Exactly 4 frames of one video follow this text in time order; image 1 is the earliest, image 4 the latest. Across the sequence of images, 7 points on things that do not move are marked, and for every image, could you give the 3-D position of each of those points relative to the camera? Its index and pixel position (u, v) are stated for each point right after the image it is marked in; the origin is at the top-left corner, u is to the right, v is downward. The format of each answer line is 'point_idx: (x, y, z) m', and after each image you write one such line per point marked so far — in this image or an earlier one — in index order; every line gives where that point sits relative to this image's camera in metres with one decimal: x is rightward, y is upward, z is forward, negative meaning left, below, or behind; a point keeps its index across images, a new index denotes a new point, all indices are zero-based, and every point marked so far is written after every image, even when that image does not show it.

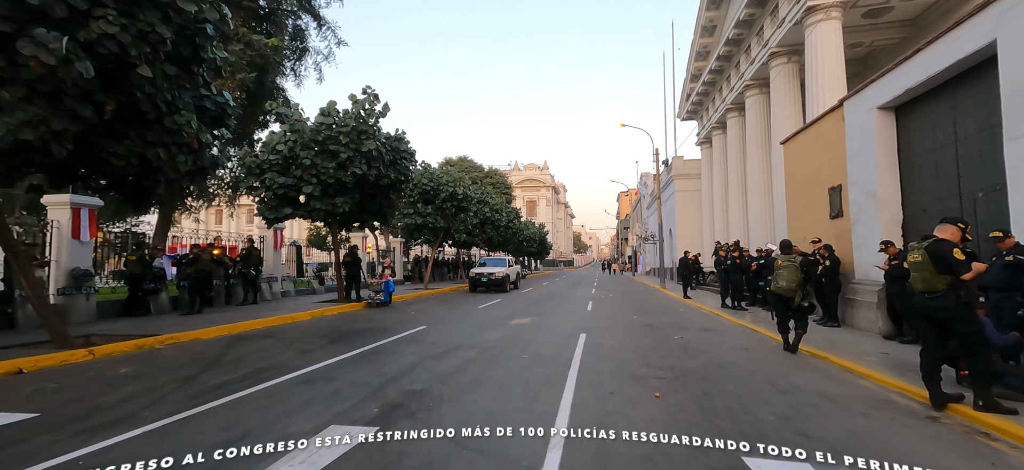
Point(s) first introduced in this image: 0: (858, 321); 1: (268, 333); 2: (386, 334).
0: (+7.7, -1.9, +9.1) m
1: (-5.2, -2.1, +8.7) m
2: (-2.8, -2.2, +9.1) m
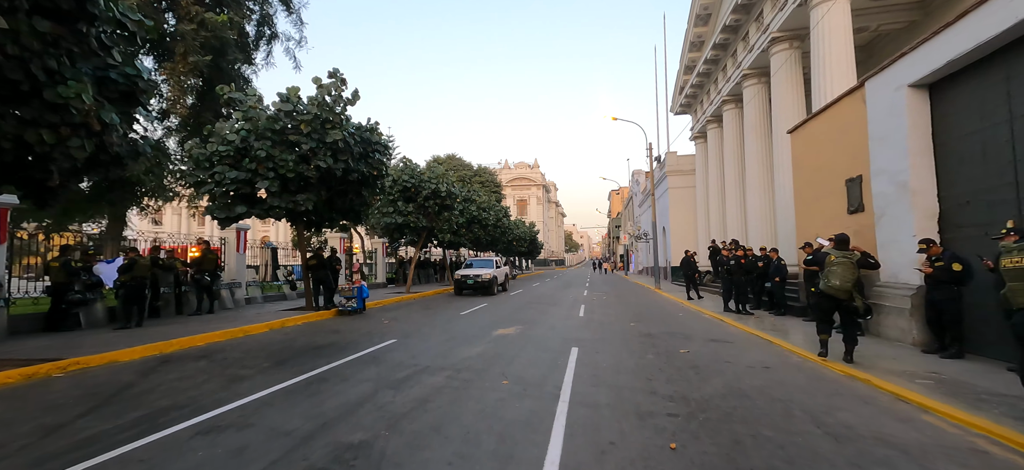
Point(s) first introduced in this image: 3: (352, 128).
0: (+7.3, -1.9, +8.0) m
1: (-5.5, -2.1, +7.3) m
2: (-3.2, -2.2, +7.8) m
3: (-4.5, +3.1, +11.6) m
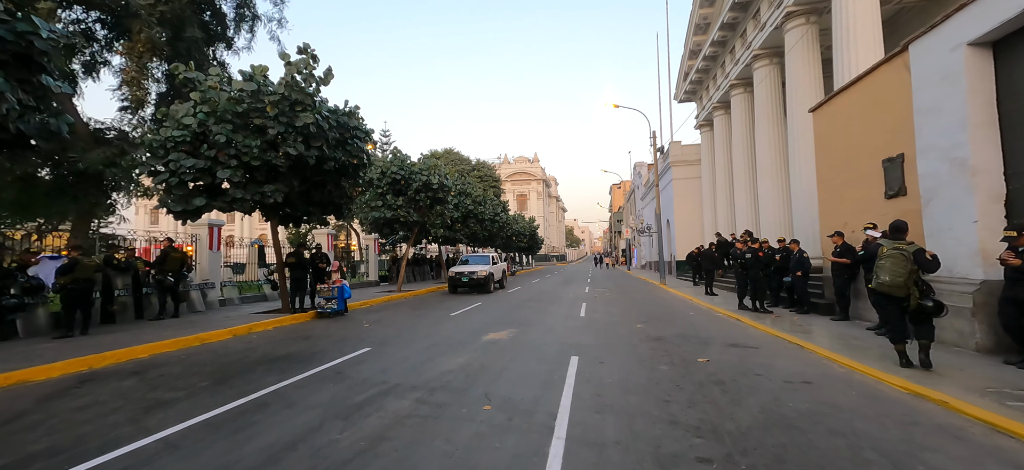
0: (+7.2, -1.6, +6.8) m
1: (-5.7, -2.0, +6.2) m
2: (-3.3, -2.1, +6.7) m
3: (-4.8, +3.2, +10.5) m
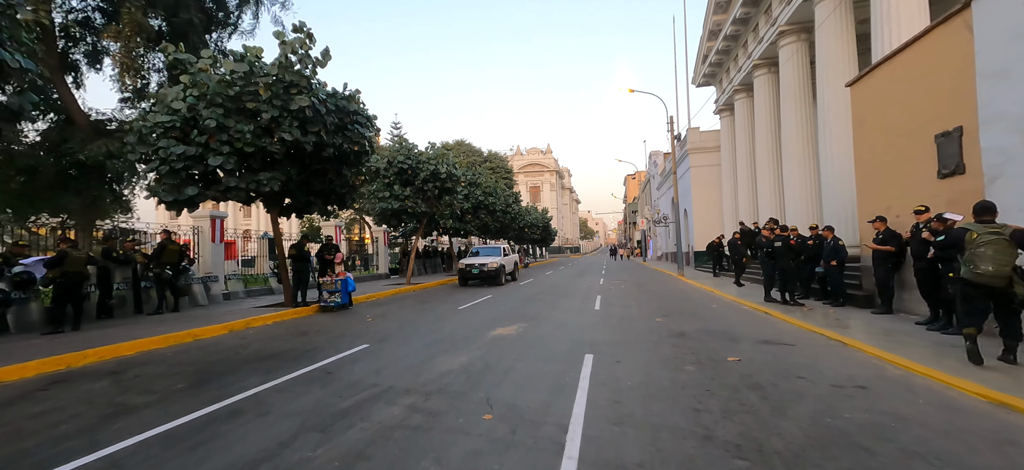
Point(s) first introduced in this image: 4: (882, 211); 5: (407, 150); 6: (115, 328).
0: (+7.3, -1.4, +6.0) m
1: (-5.6, -1.9, +5.8) m
2: (-3.2, -1.9, +6.2) m
3: (-4.6, +3.4, +9.9) m
4: (+8.8, +0.6, +9.7) m
5: (-4.7, +3.8, +18.2) m
6: (-8.6, -2.0, +8.8) m
